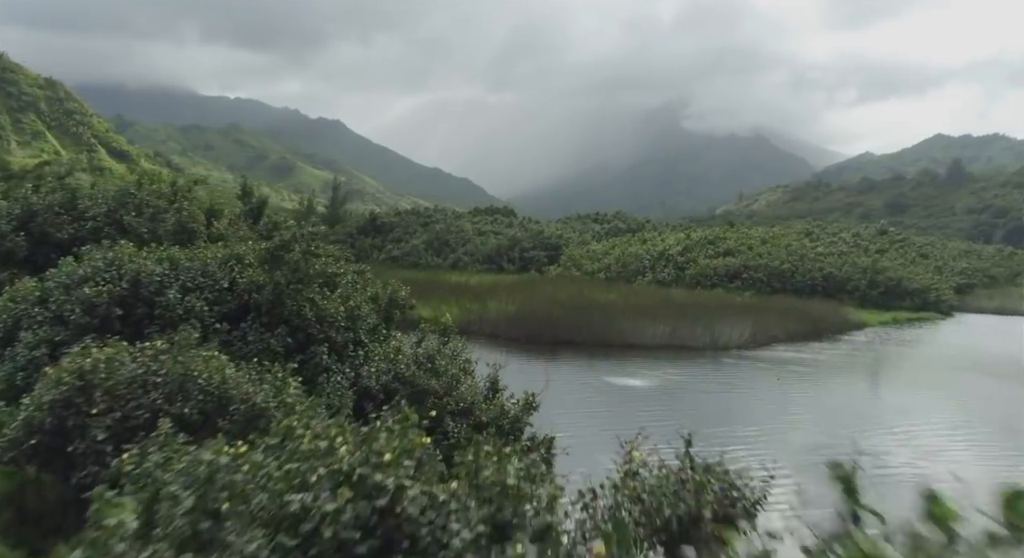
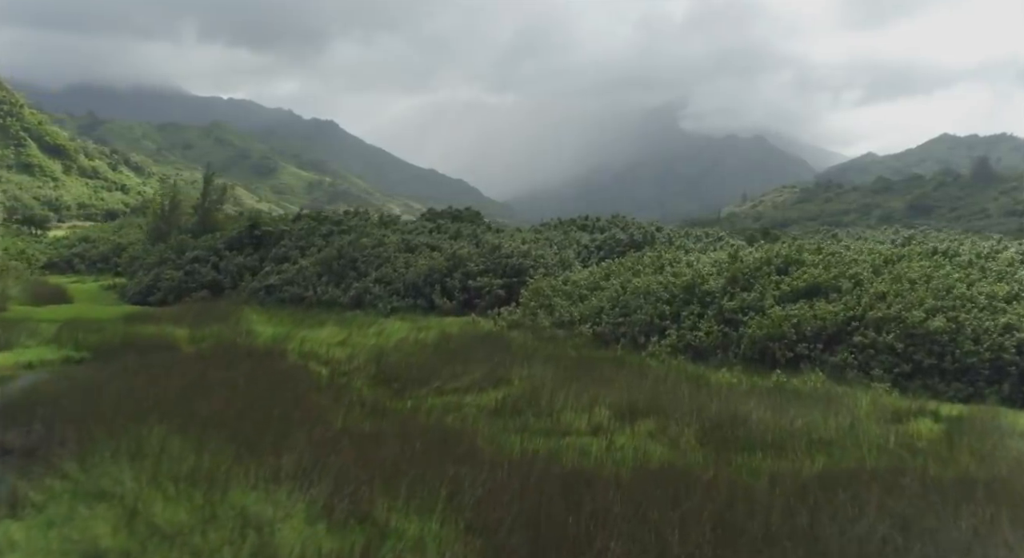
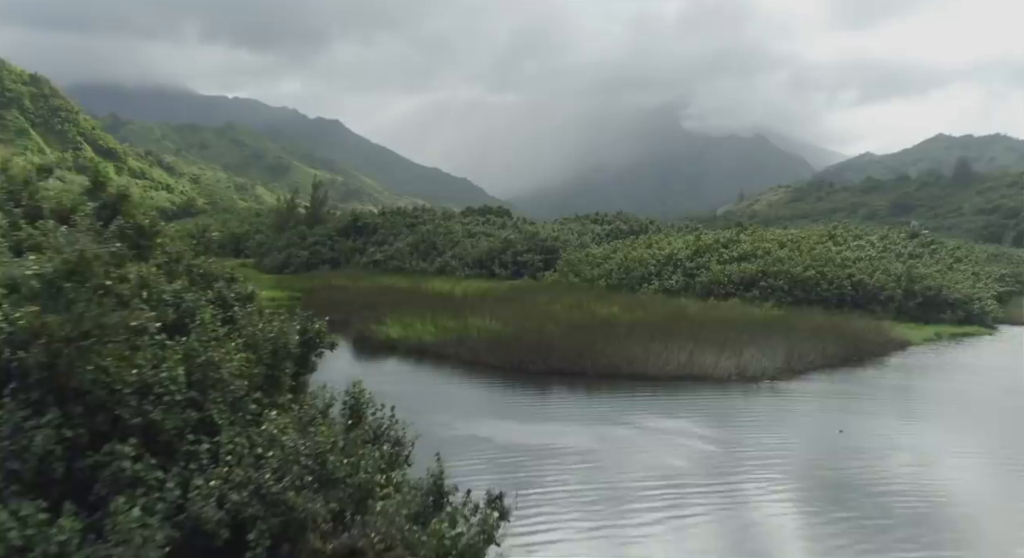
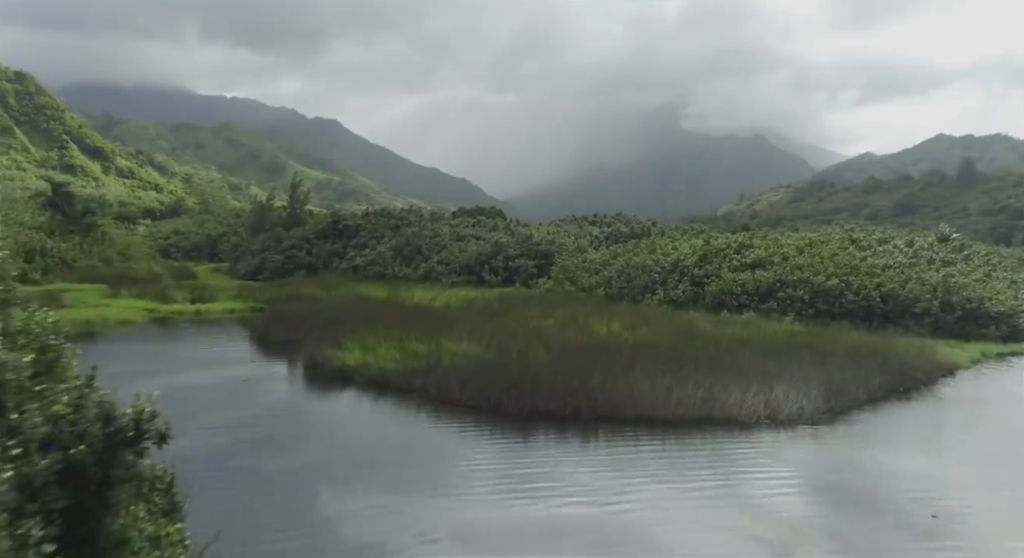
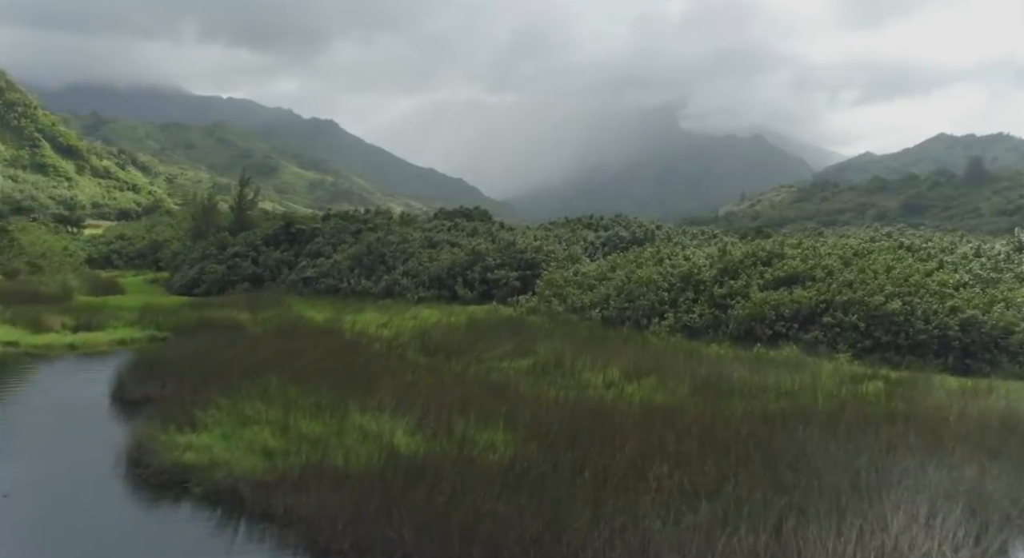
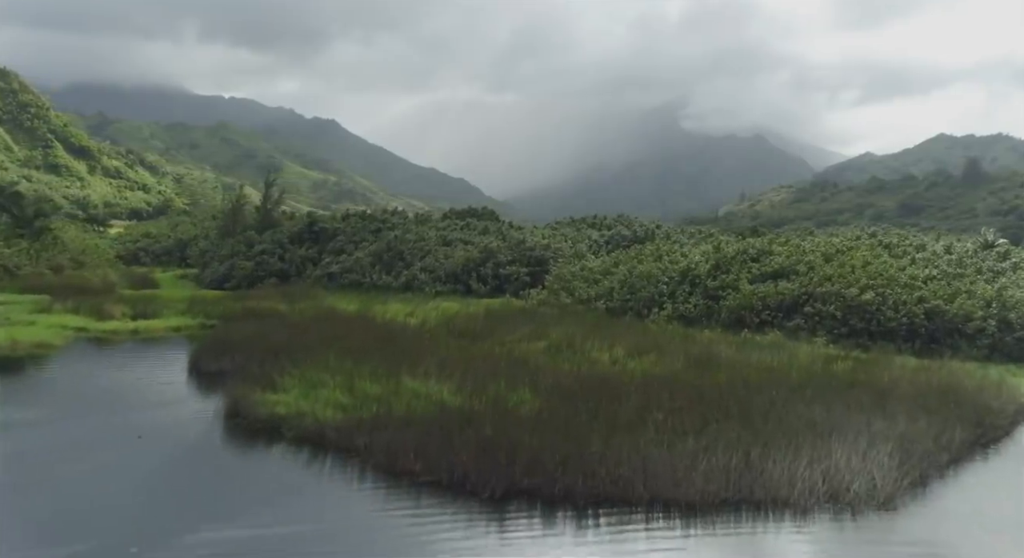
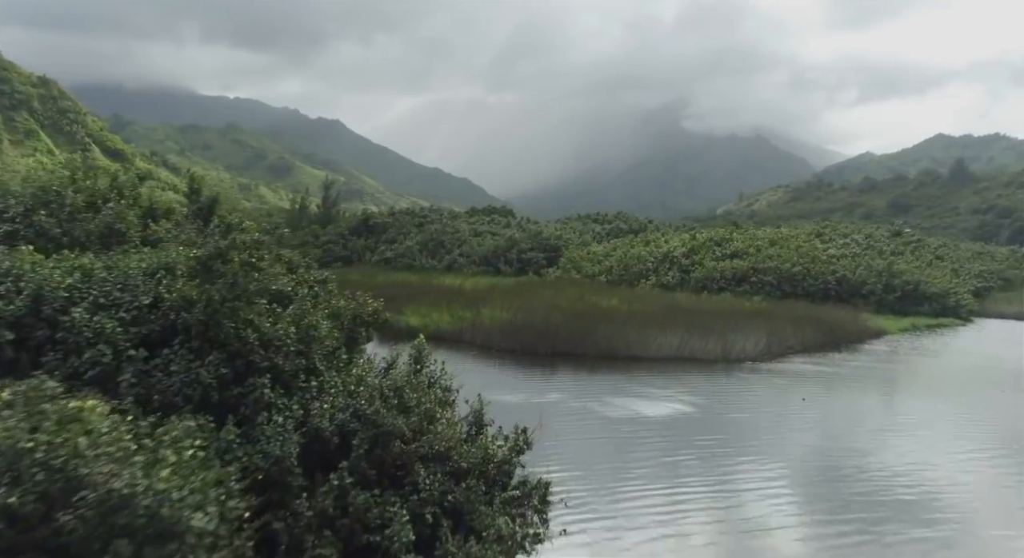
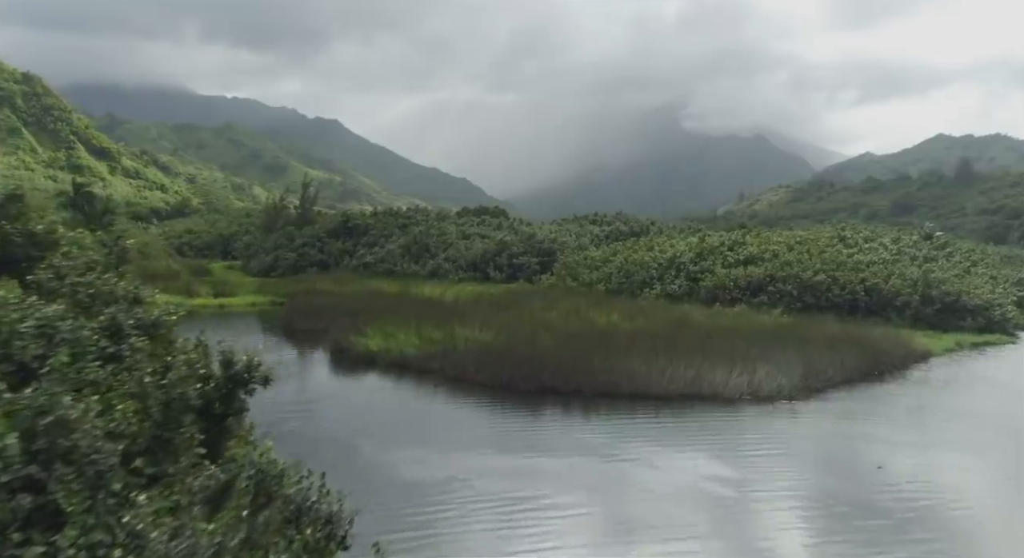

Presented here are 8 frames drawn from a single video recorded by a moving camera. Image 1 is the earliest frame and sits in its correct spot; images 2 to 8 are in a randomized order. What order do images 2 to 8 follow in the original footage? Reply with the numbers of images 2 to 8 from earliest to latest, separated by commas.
7, 3, 8, 4, 6, 5, 2
